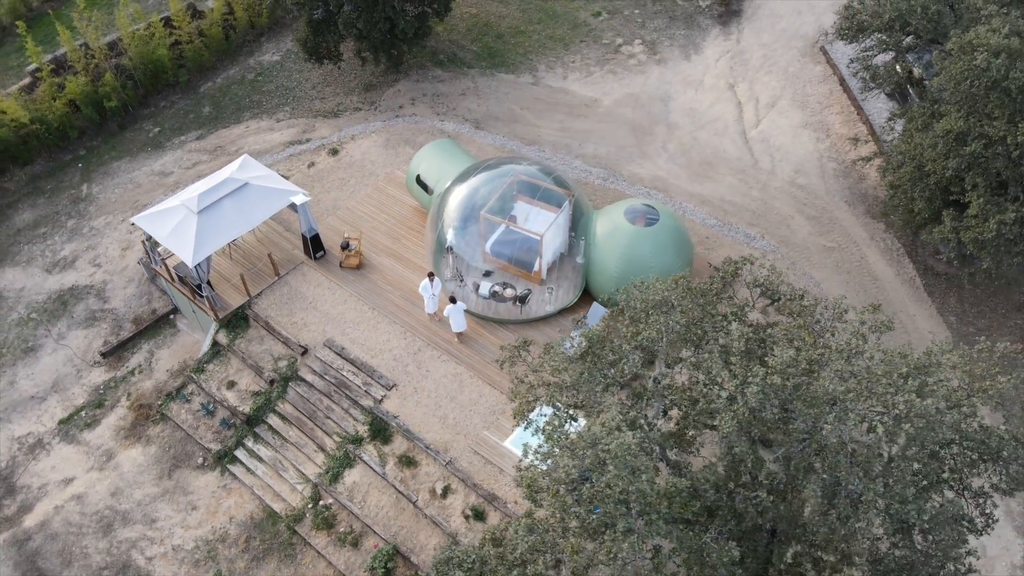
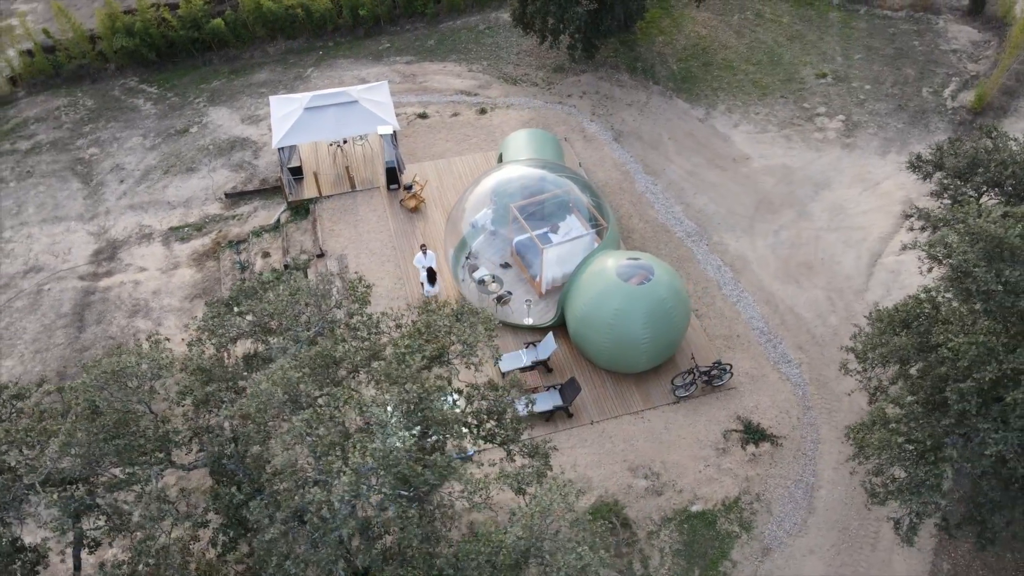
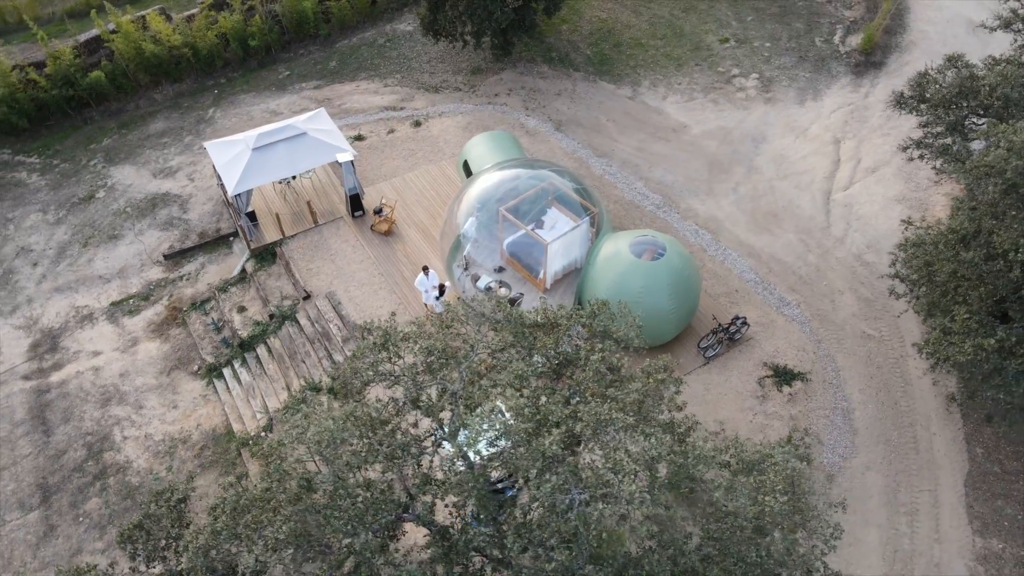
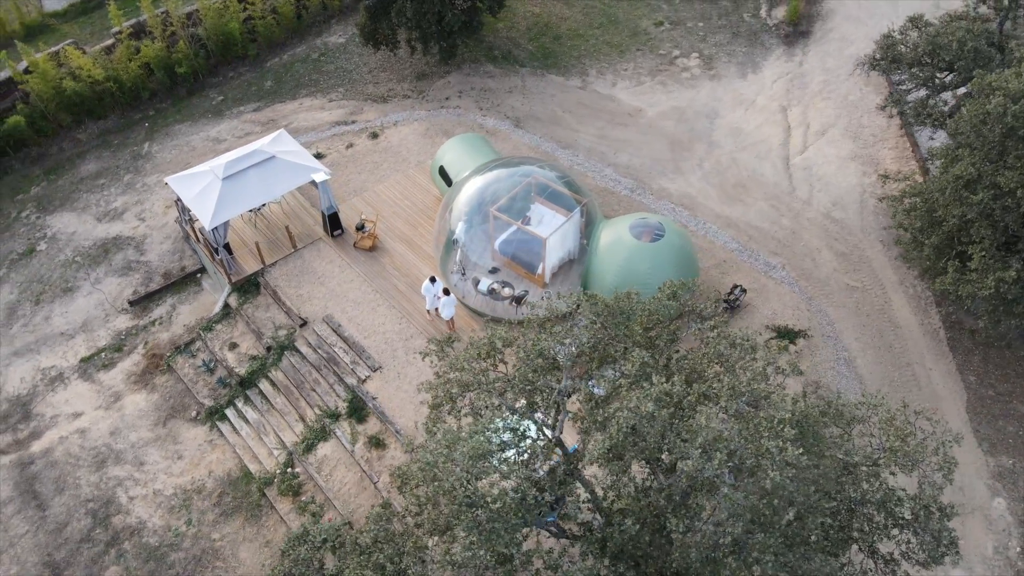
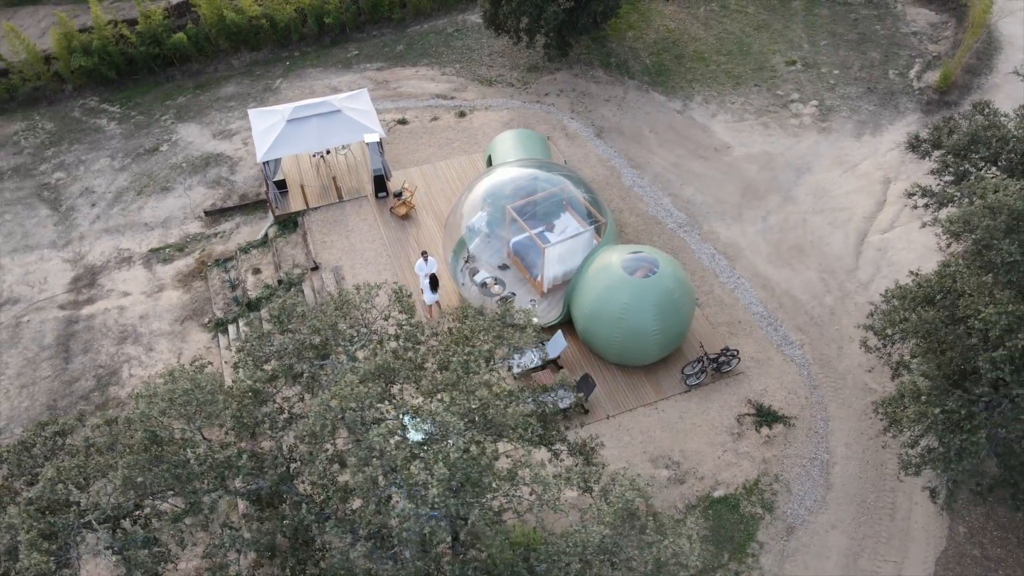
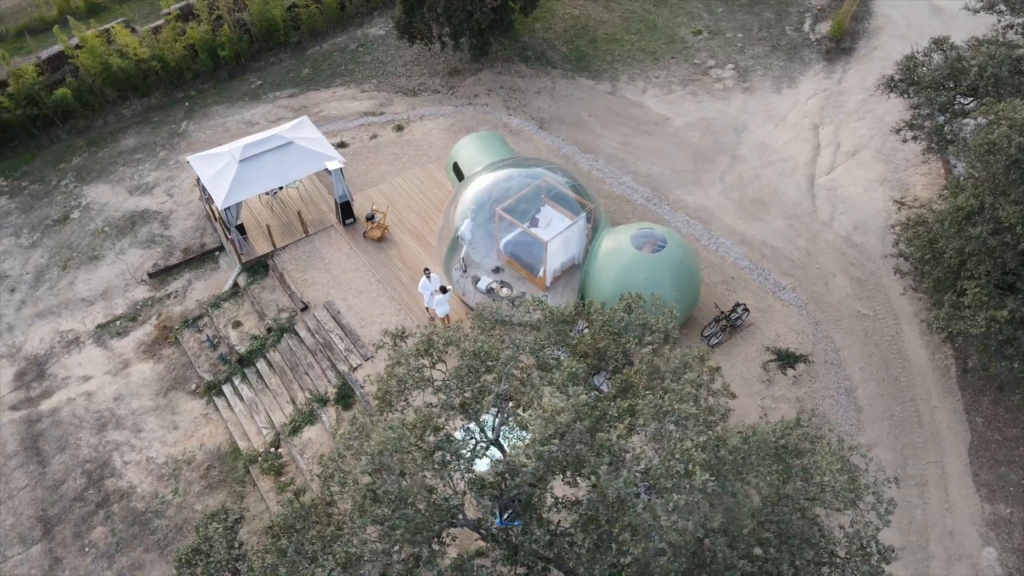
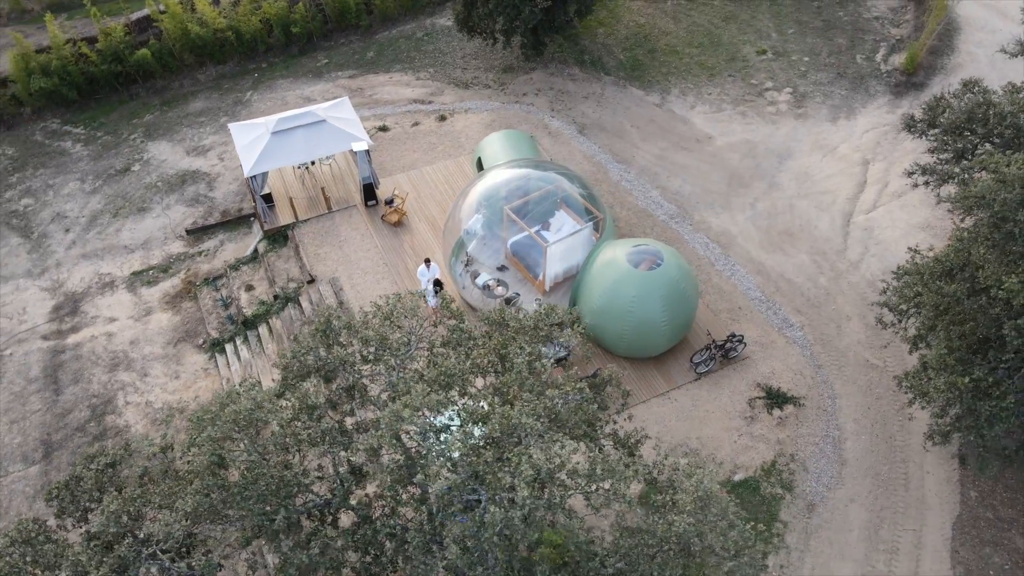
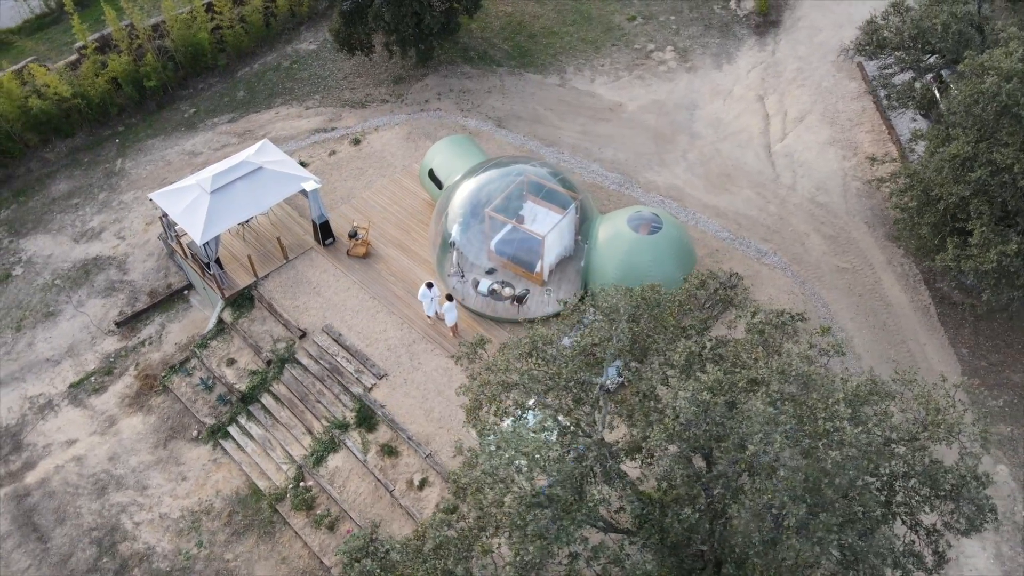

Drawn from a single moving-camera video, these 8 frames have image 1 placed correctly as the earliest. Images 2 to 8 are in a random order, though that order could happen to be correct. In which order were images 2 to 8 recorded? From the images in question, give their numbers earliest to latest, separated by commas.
8, 4, 6, 3, 7, 5, 2
